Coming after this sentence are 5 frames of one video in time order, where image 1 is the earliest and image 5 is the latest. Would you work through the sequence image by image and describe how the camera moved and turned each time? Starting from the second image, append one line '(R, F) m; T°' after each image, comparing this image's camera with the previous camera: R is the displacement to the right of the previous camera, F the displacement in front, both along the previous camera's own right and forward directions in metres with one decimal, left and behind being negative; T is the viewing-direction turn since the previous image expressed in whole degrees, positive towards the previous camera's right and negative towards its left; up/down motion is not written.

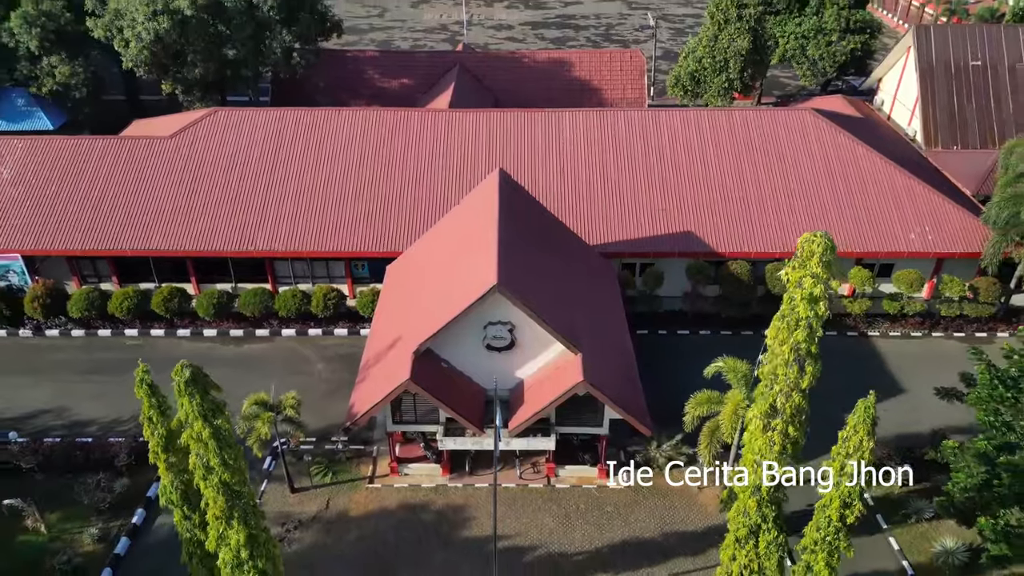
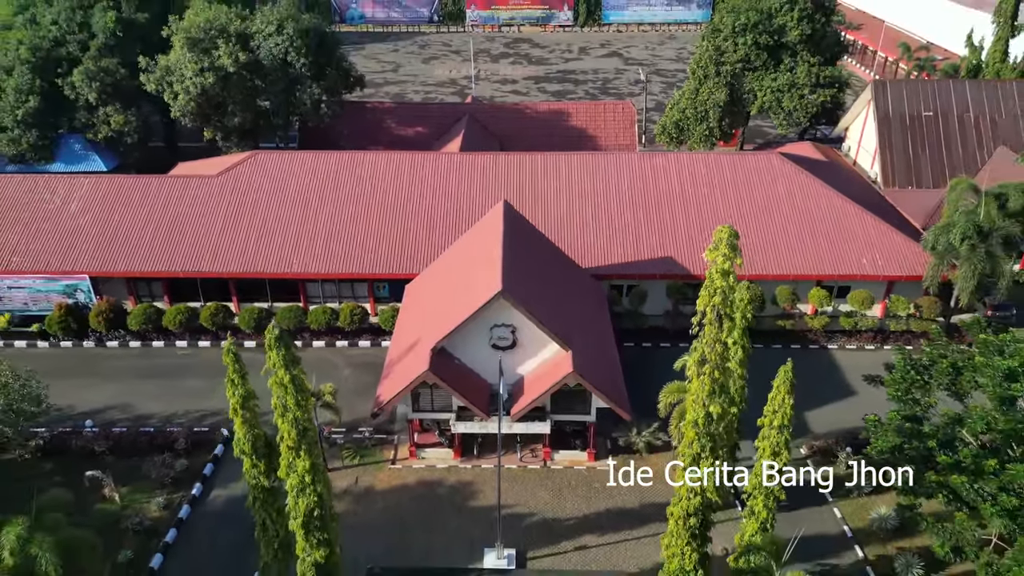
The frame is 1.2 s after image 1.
(+0.1, -2.8) m; 0°
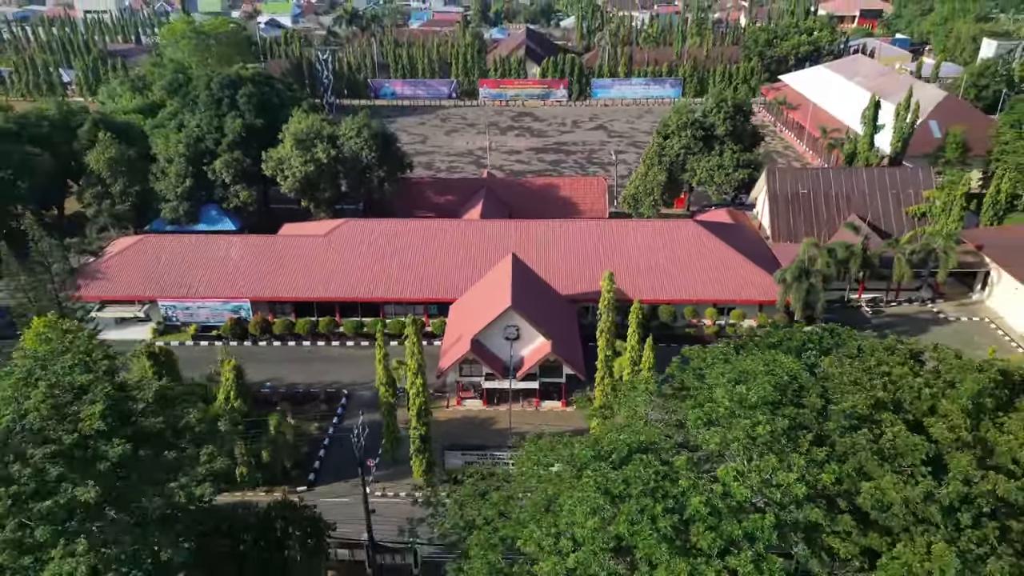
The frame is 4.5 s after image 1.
(0.0, -12.9) m; 0°
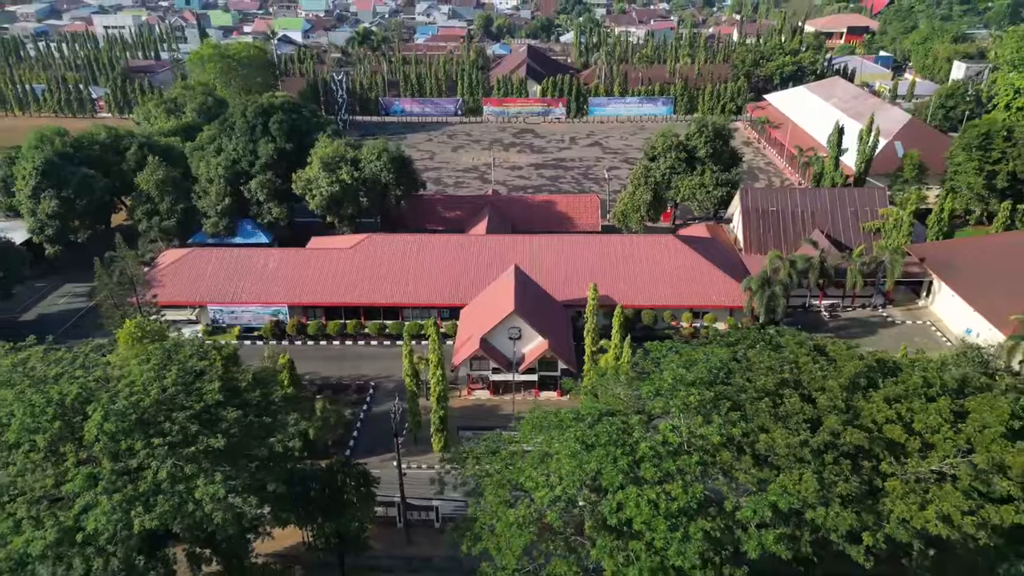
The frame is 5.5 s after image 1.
(-0.1, -5.4) m; 0°
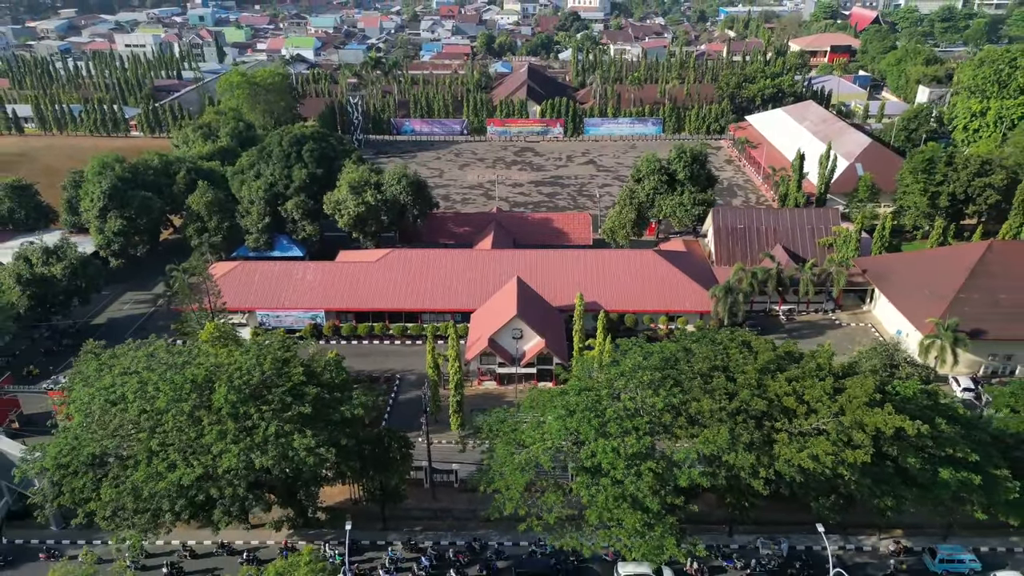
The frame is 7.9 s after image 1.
(-0.1, -7.3) m; 0°
